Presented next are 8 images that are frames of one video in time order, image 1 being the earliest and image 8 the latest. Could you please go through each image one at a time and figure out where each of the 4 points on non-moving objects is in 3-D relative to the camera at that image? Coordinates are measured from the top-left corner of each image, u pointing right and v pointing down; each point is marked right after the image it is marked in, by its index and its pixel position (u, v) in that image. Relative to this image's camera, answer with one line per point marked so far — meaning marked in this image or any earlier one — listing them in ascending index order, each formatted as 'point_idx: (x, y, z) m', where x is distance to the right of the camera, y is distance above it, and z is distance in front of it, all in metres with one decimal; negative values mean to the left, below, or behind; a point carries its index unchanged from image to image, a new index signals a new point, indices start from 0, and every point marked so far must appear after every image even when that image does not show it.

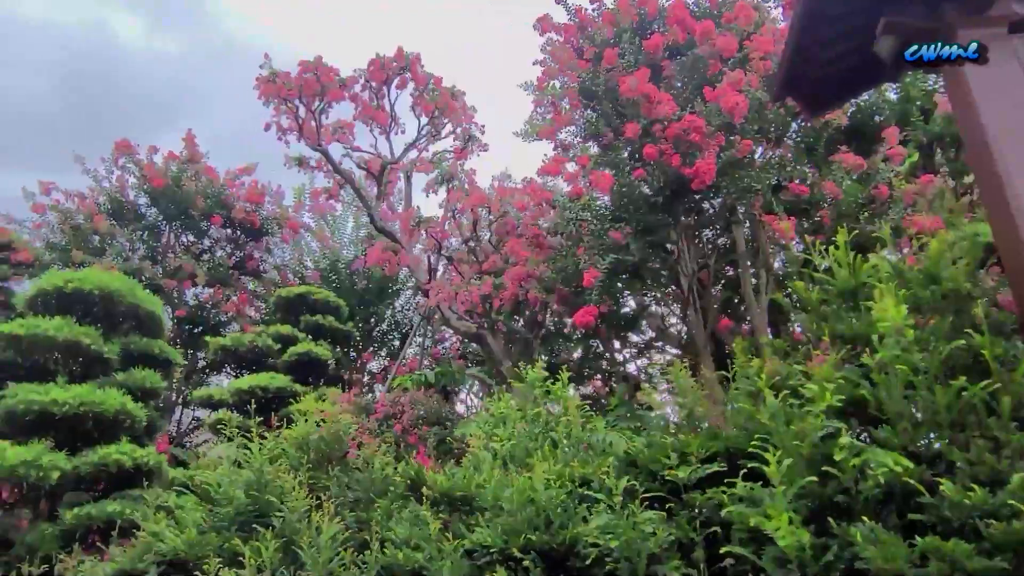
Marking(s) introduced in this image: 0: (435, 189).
0: (-0.9, +1.2, +8.6) m
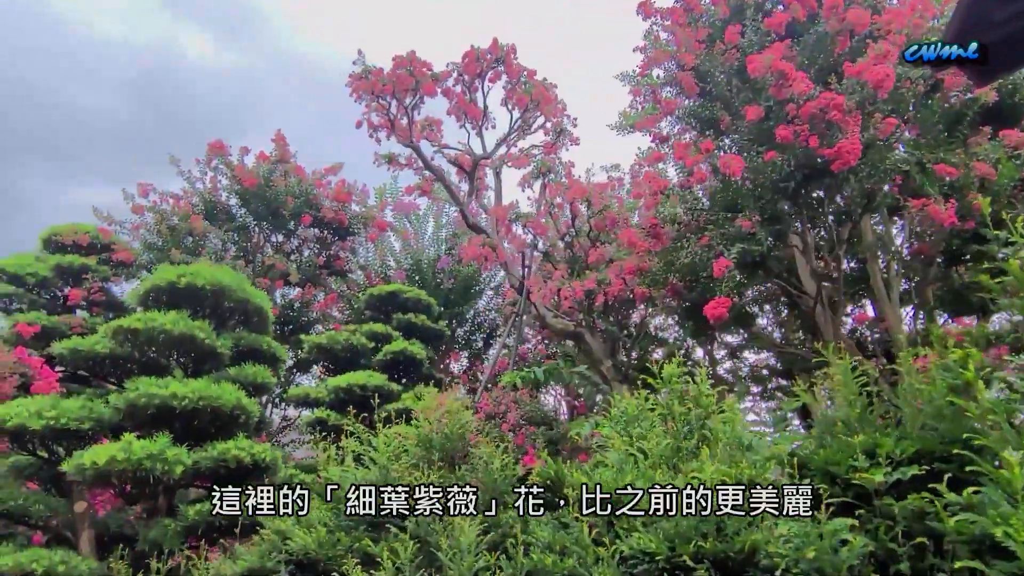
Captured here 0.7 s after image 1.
0: (+0.2, +1.2, +8.4) m
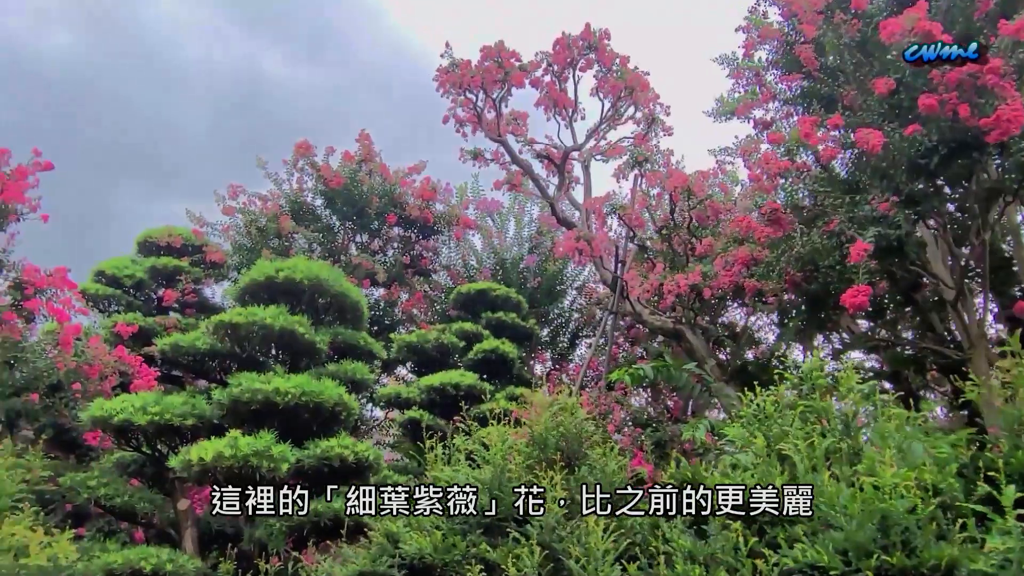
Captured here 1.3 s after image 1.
0: (+1.3, +1.2, +8.0) m
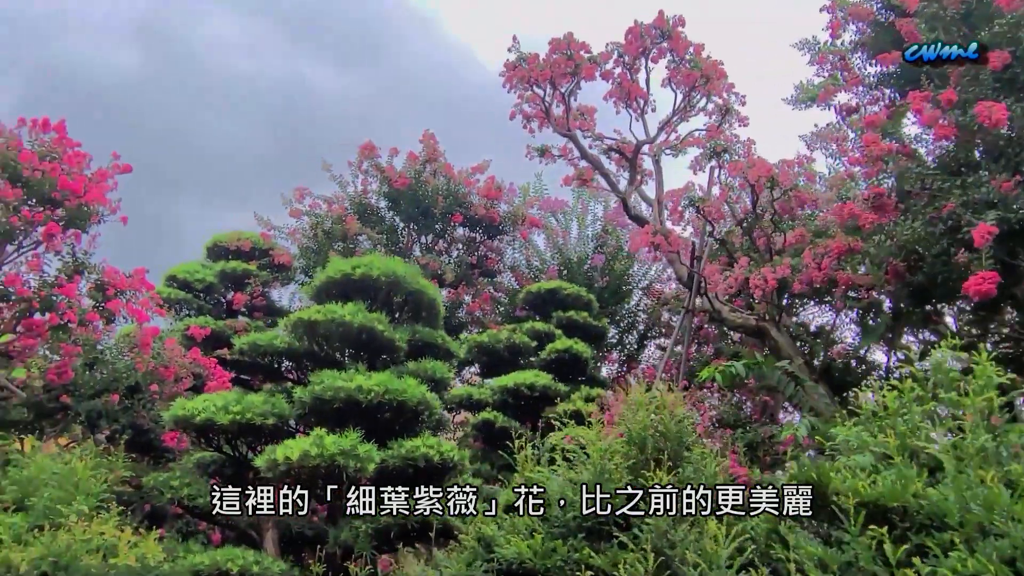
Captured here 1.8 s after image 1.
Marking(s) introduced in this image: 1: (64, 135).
0: (+2.0, +1.3, +7.7) m
1: (-3.9, +1.3, +6.5) m
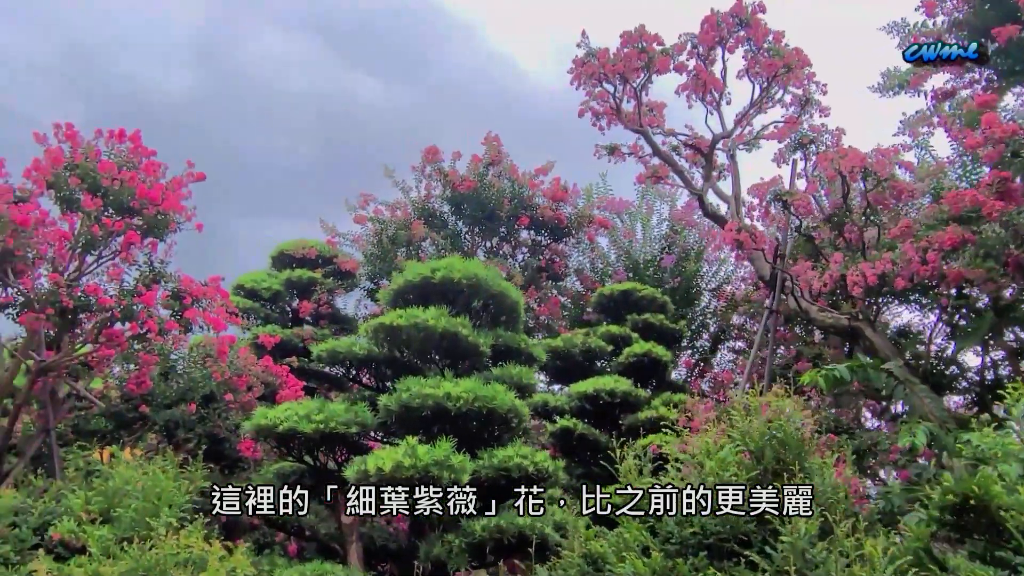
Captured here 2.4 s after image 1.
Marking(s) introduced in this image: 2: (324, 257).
0: (+2.8, +1.3, +7.3) m
1: (-3.3, +1.2, +6.5) m
2: (-2.7, +0.4, +10.6) m
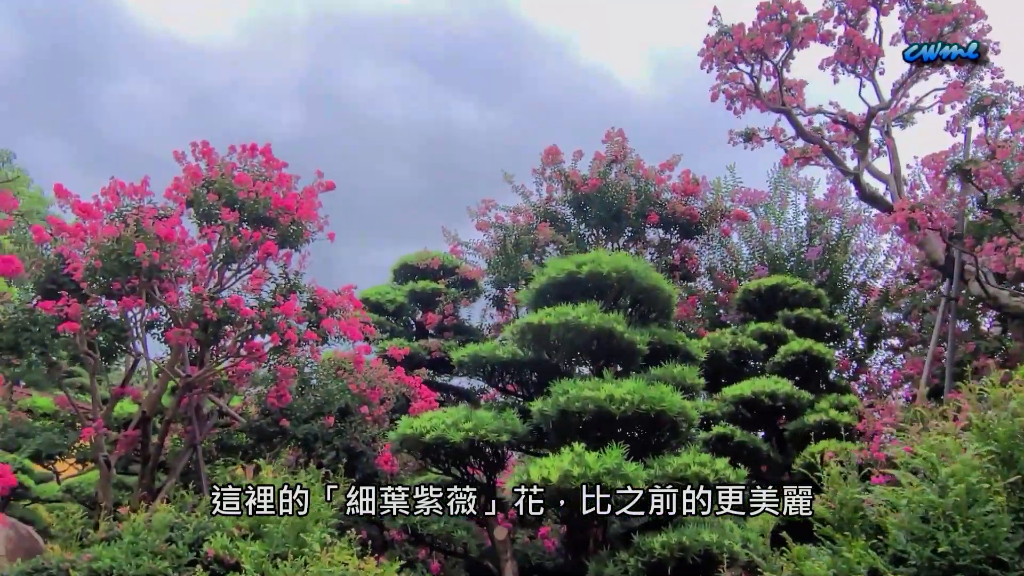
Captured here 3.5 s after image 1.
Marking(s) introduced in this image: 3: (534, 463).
0: (+4.0, +1.4, +6.4) m
1: (-2.1, +1.1, +6.4) m
2: (-0.9, +0.3, +10.4) m
3: (+0.1, -0.9, +3.8) m
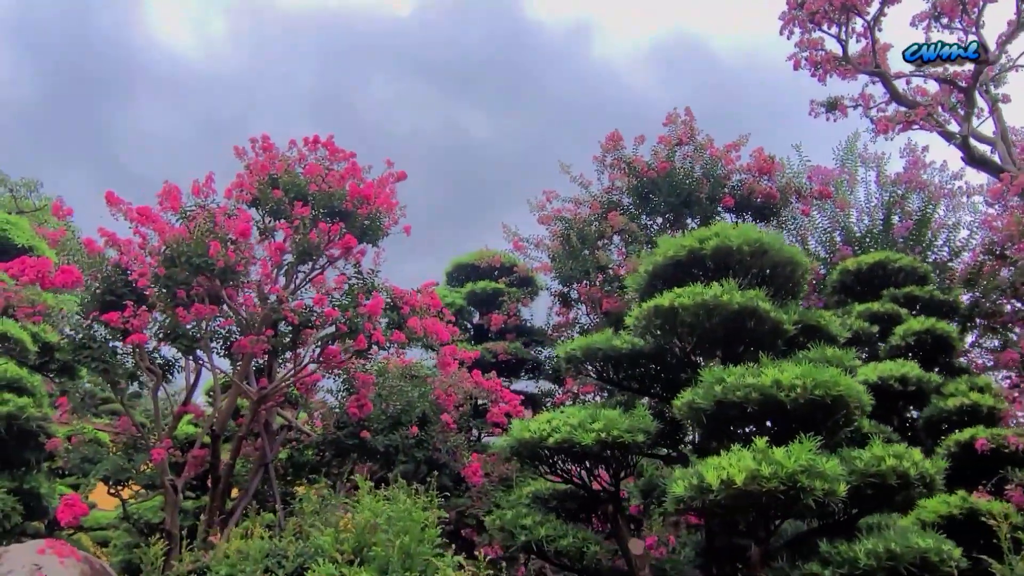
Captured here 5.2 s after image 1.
0: (+4.7, +1.7, +5.8) m
1: (-1.4, +1.1, +5.9) m
2: (-0.1, +0.3, +9.9) m
3: (+0.9, -0.8, +3.2) m
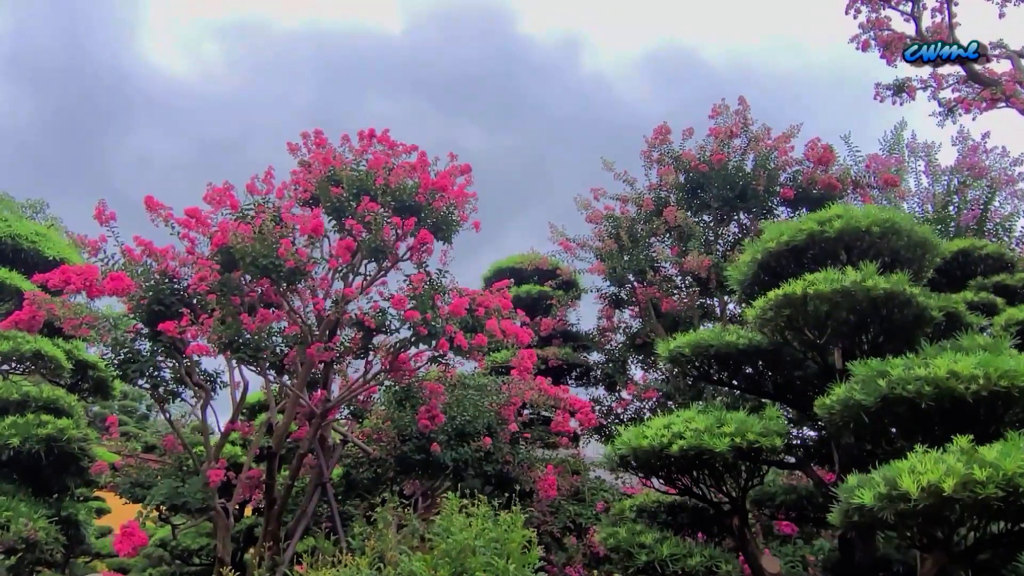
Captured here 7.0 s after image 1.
0: (+5.2, +1.9, +5.4) m
1: (-0.8, +1.1, +5.5) m
2: (+0.5, +0.3, +9.4) m
3: (+1.5, -0.7, +2.8) m
